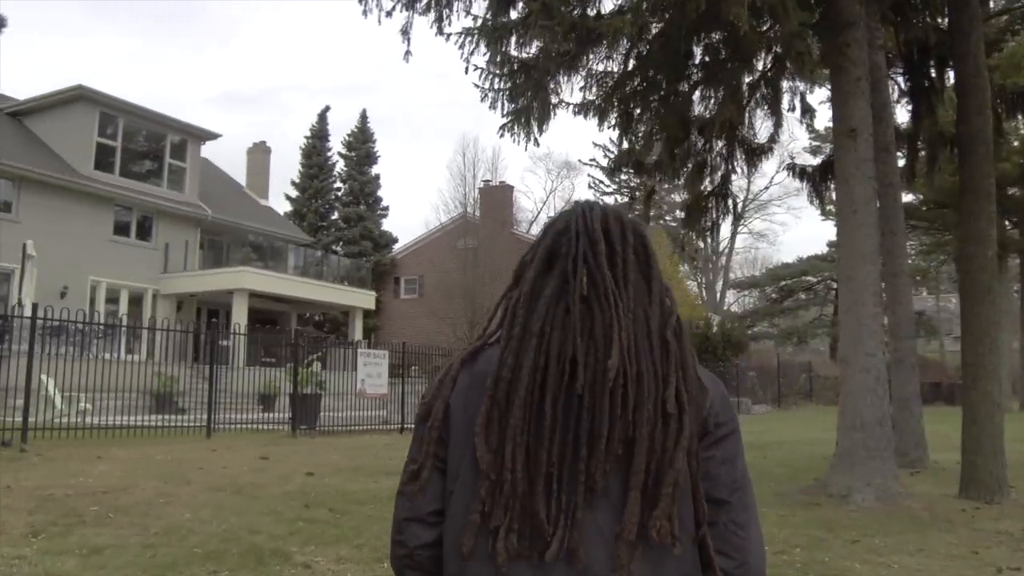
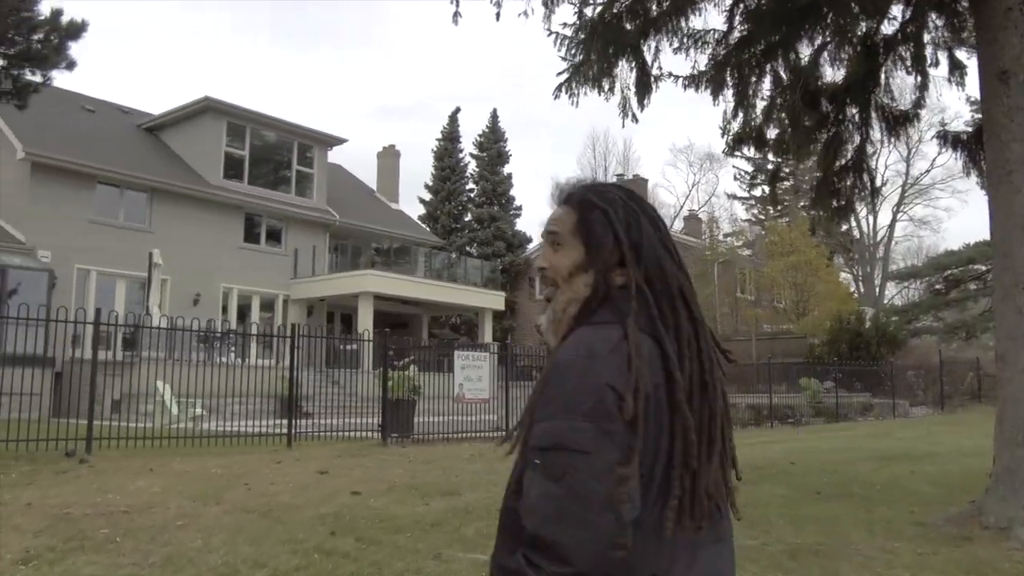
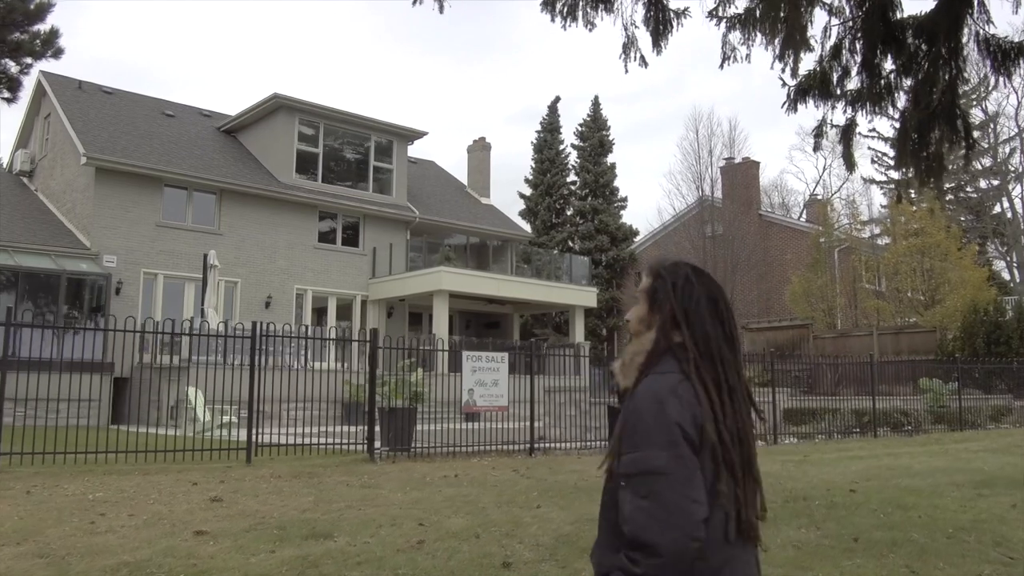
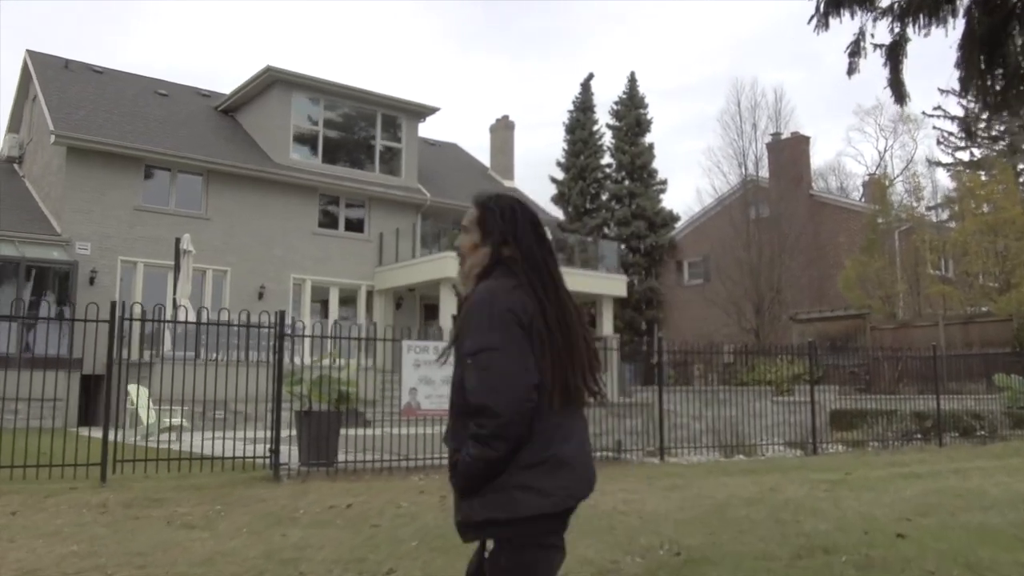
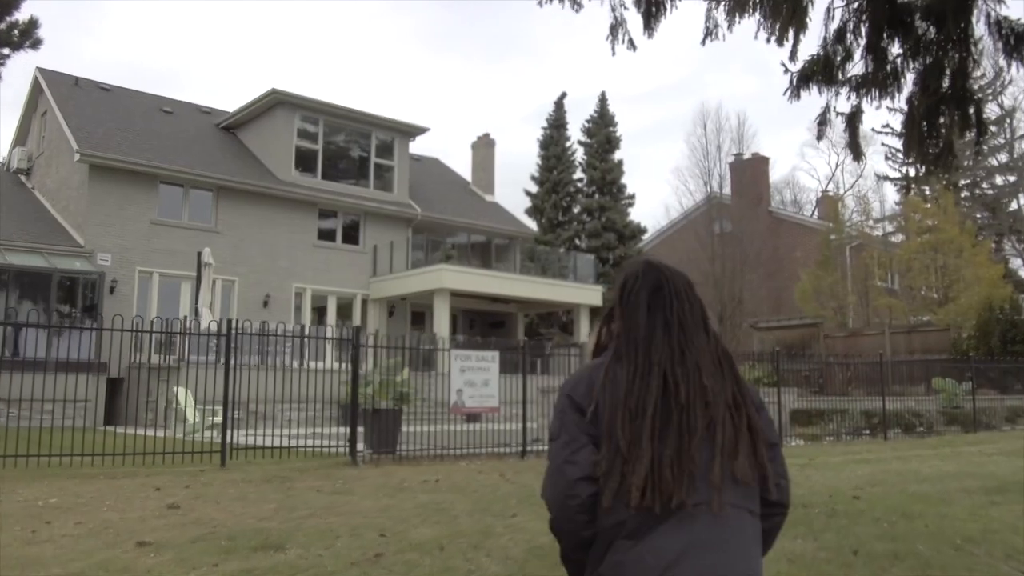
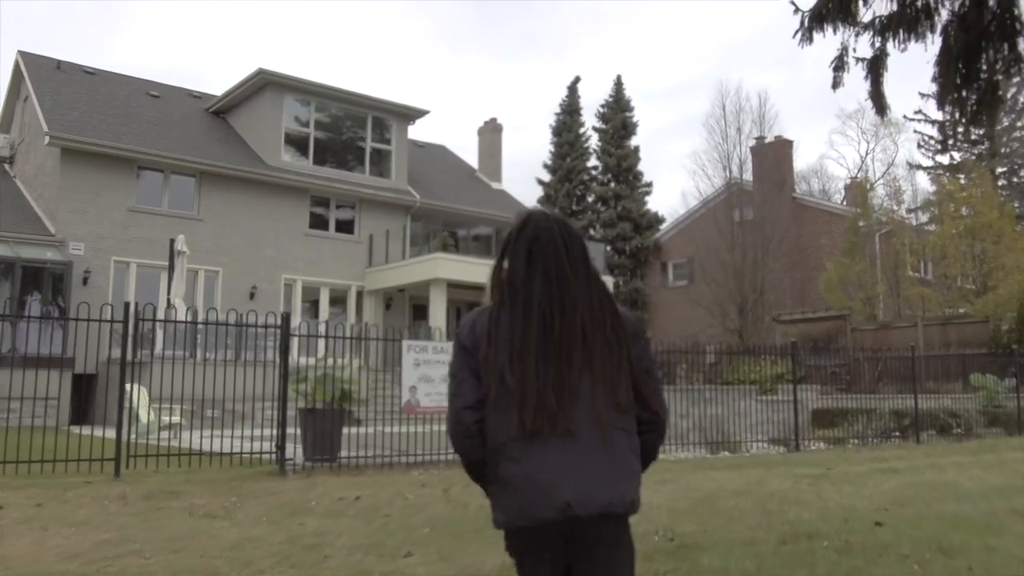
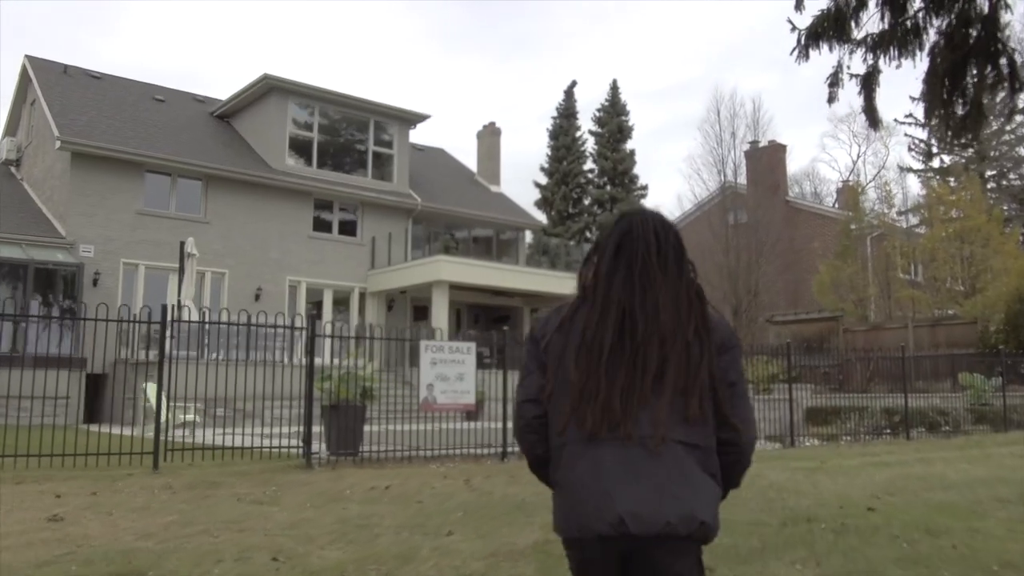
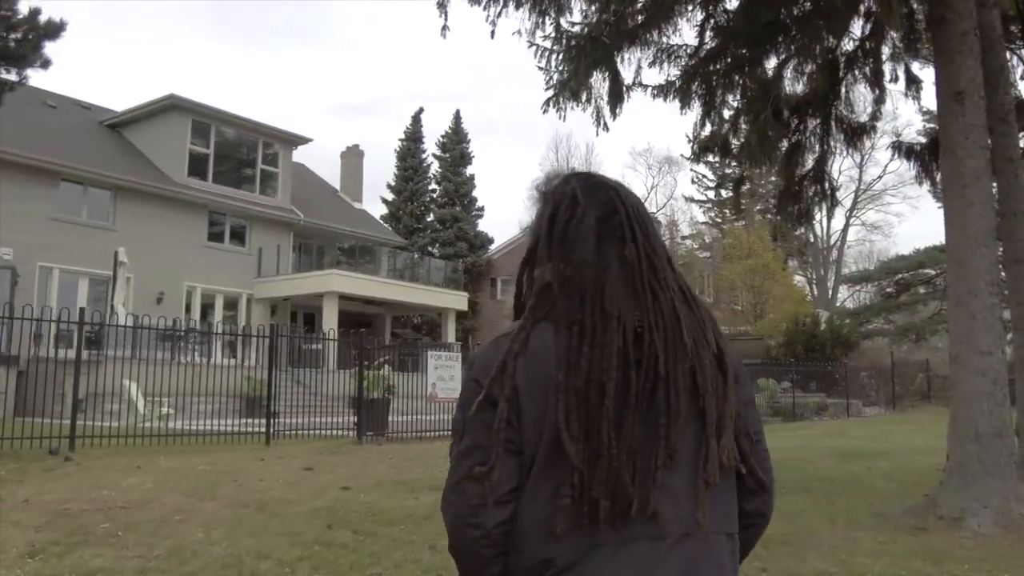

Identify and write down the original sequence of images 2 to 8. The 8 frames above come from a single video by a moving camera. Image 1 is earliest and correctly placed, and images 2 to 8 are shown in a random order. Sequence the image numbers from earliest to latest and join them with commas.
8, 2, 3, 5, 7, 6, 4
